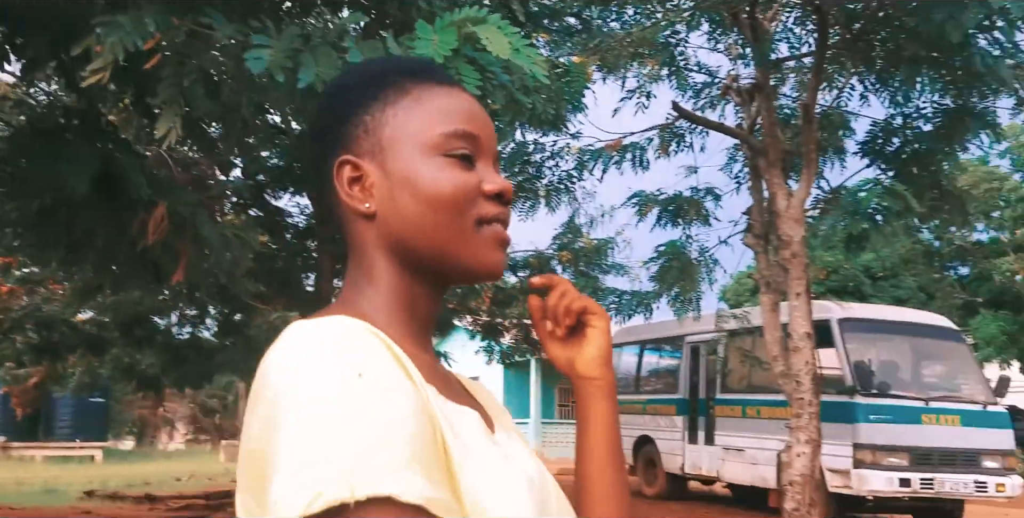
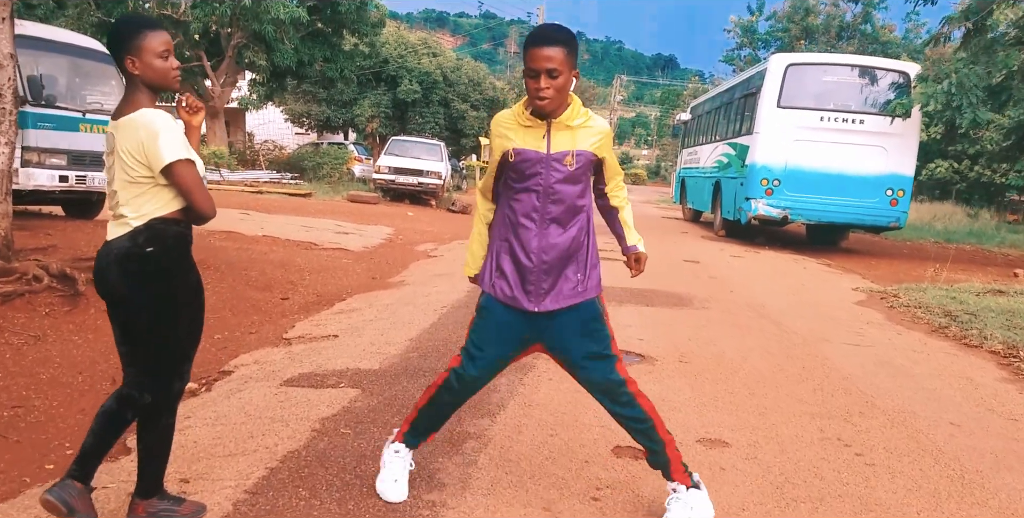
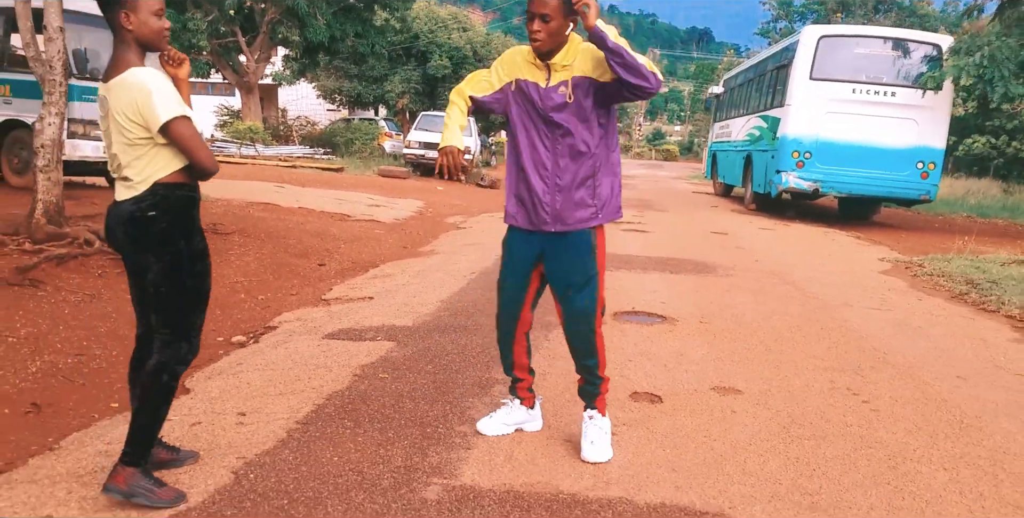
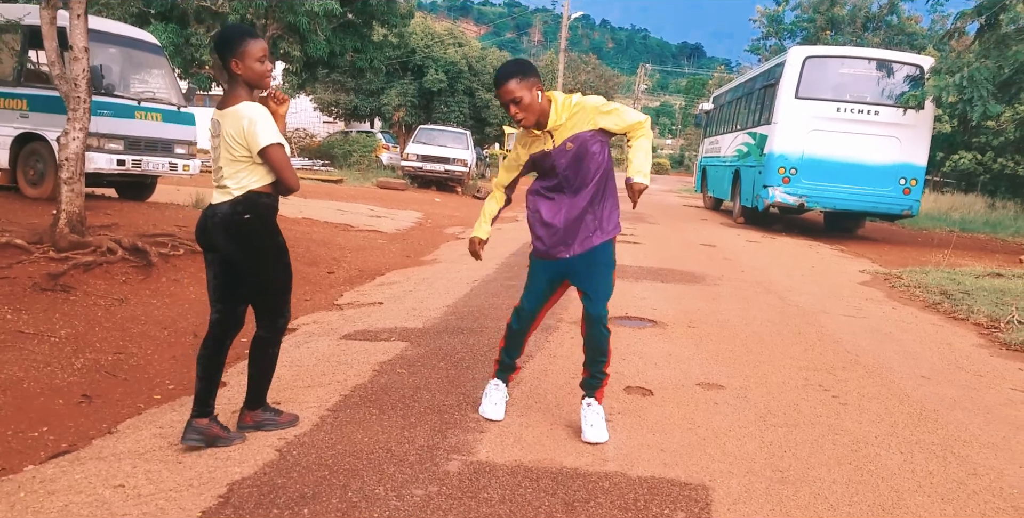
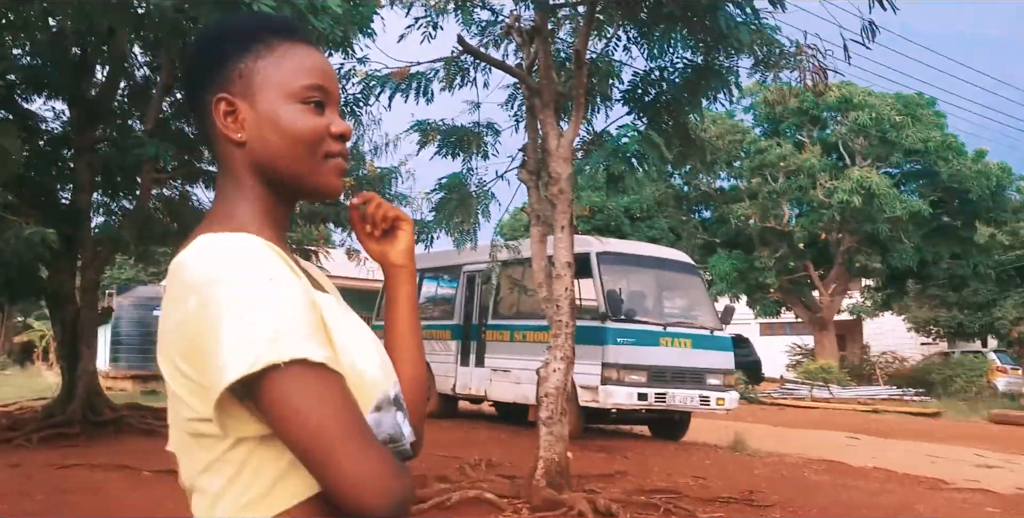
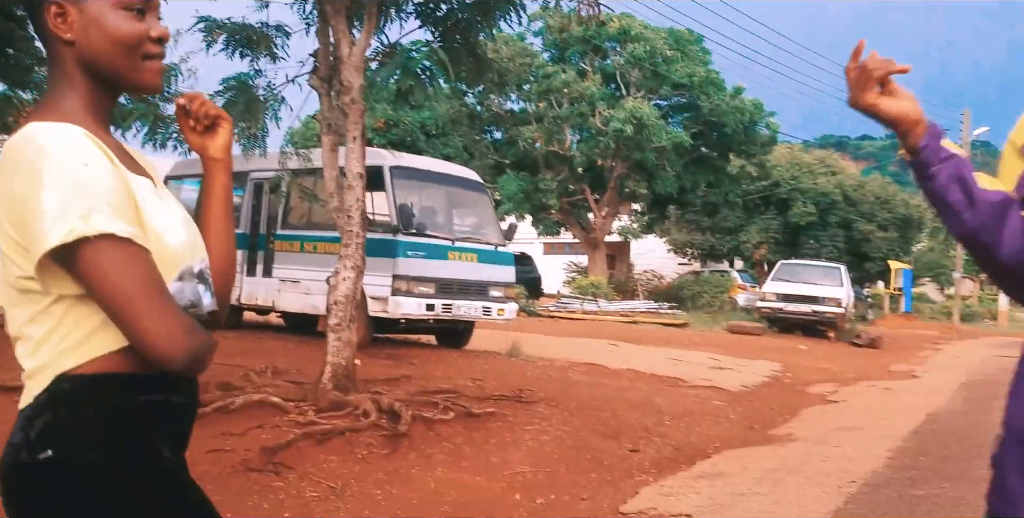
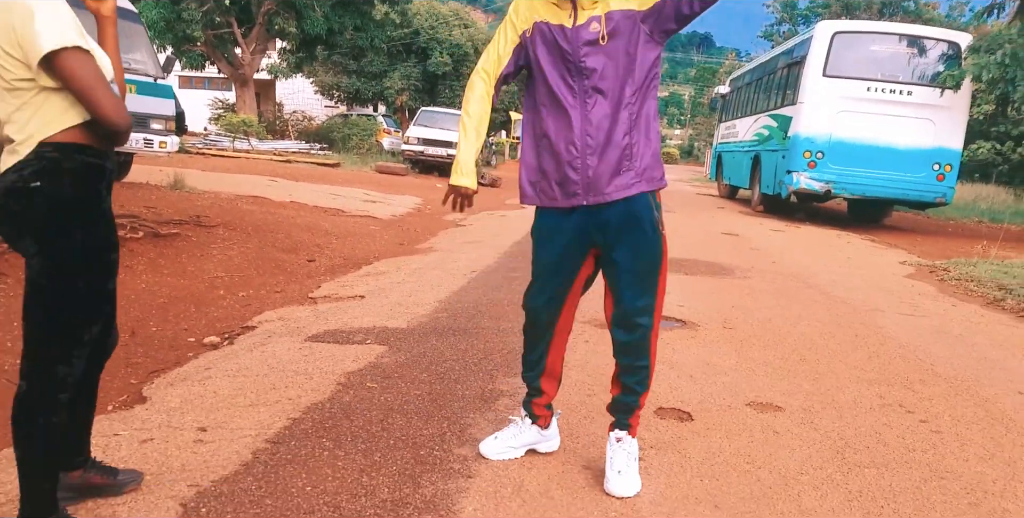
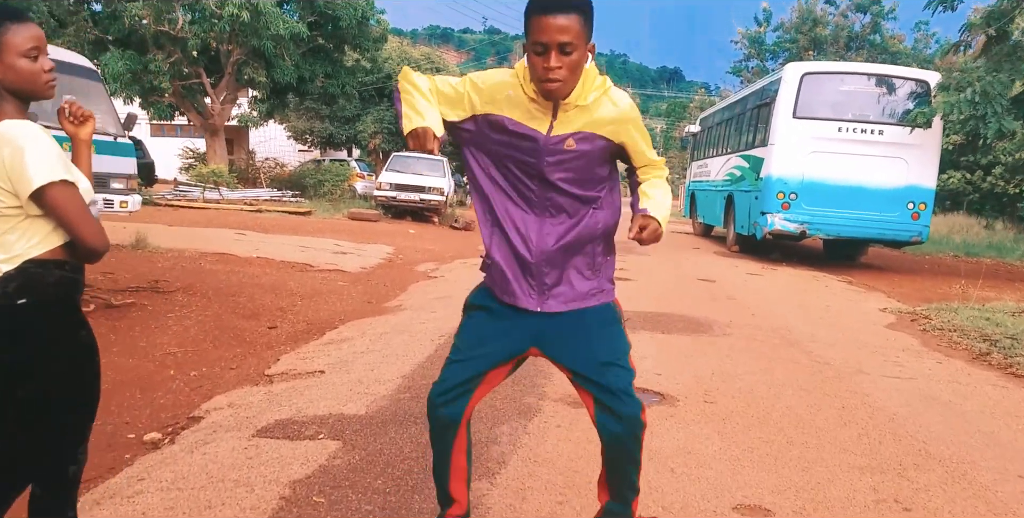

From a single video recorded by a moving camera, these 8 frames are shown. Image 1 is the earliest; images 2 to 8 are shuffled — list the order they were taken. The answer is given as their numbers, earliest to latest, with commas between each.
5, 6, 7, 3, 4, 2, 8
